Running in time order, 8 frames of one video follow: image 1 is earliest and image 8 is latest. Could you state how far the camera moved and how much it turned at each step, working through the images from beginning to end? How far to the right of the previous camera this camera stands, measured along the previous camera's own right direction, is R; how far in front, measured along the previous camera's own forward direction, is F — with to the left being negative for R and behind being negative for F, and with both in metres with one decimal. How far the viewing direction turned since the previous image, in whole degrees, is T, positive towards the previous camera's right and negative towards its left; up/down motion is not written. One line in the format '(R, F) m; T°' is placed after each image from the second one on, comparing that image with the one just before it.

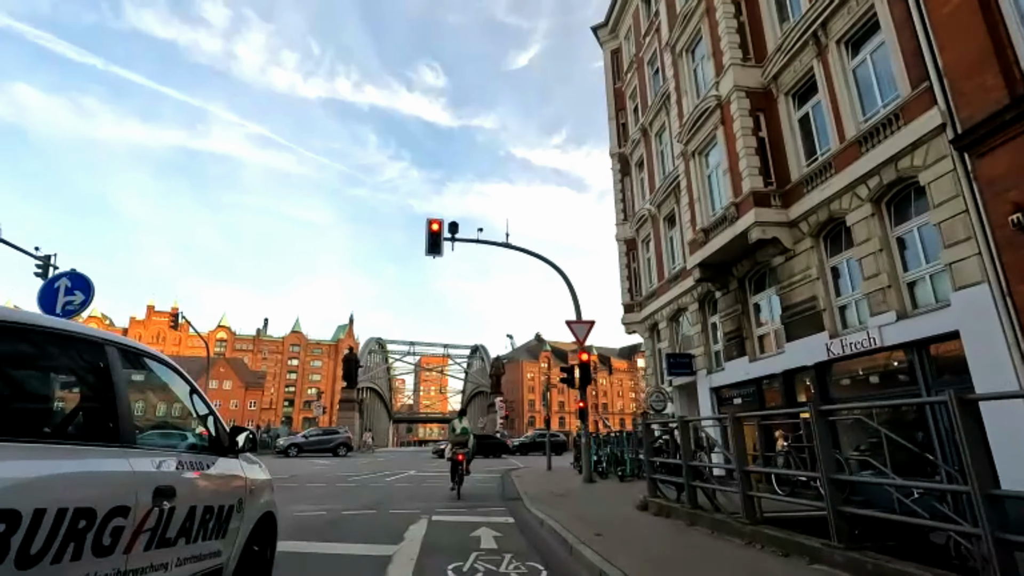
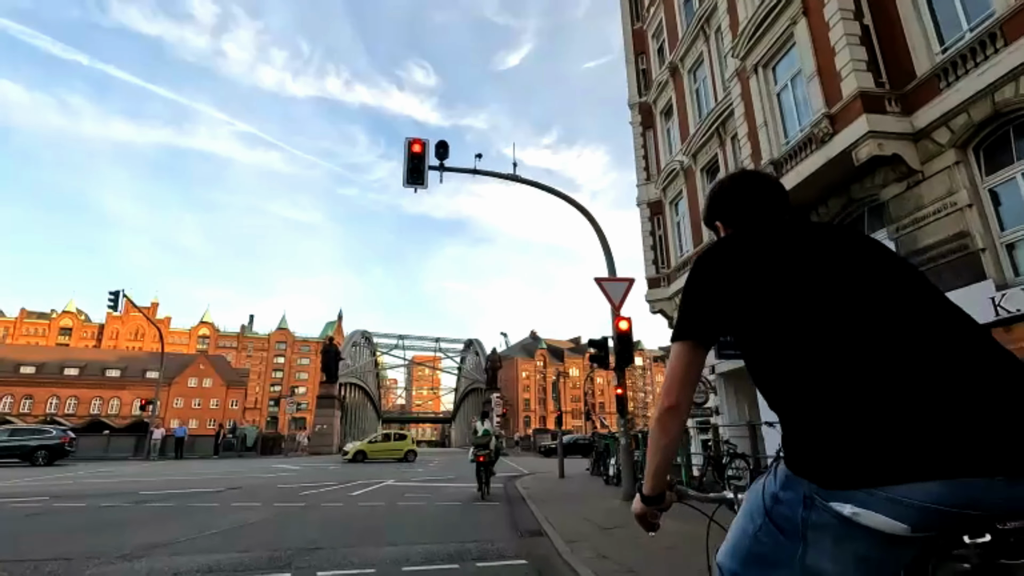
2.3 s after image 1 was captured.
(-0.3, +3.7) m; +1°
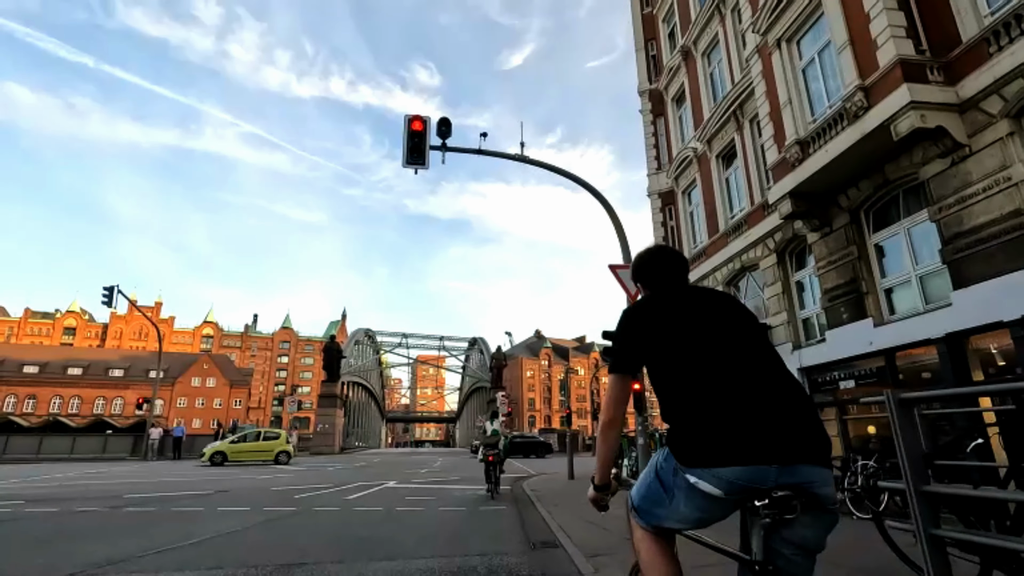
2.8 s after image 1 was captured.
(-0.1, +0.7) m; 0°
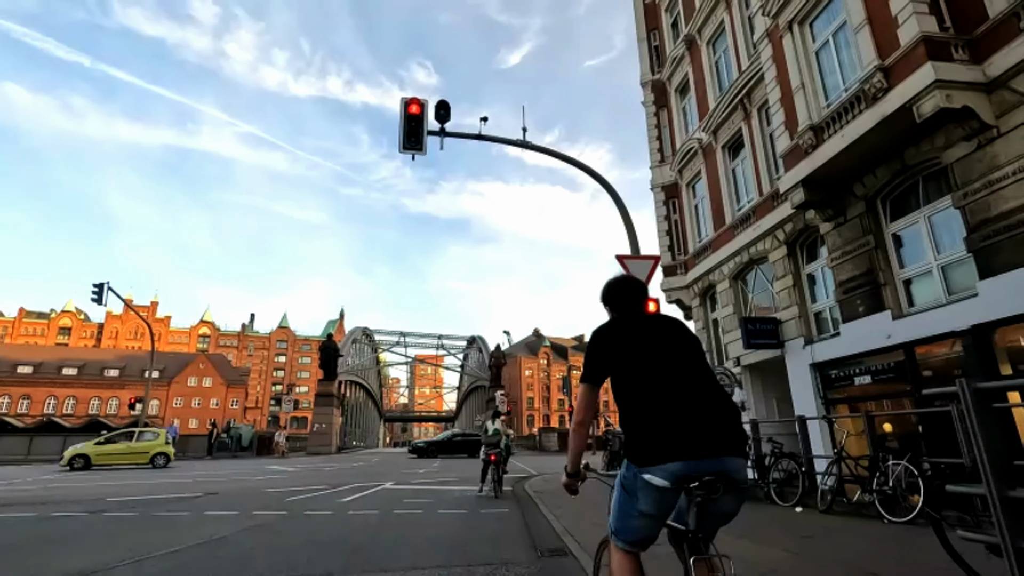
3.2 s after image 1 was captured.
(-0.1, +0.4) m; 0°
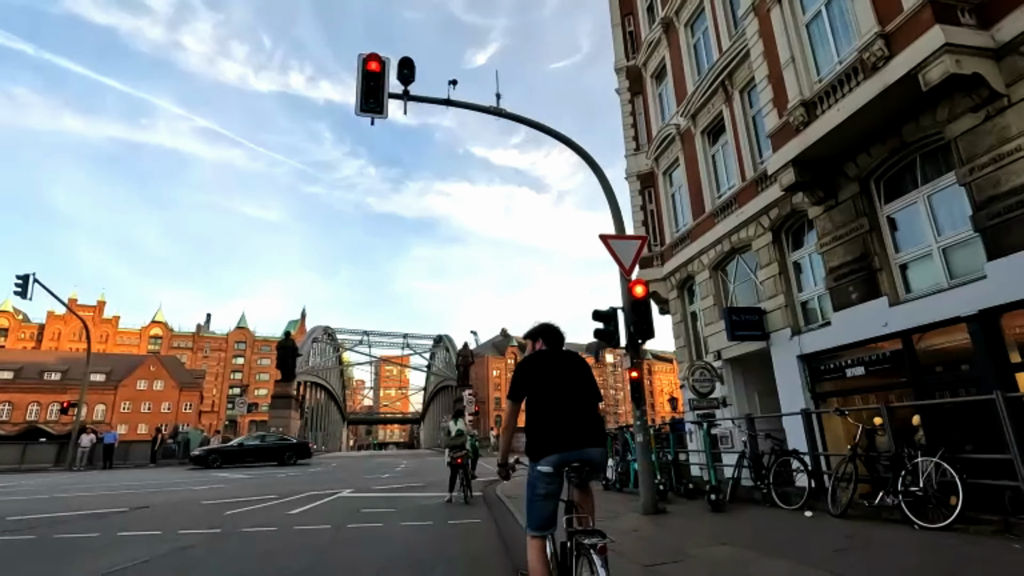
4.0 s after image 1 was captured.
(-0.1, +0.9) m; +4°
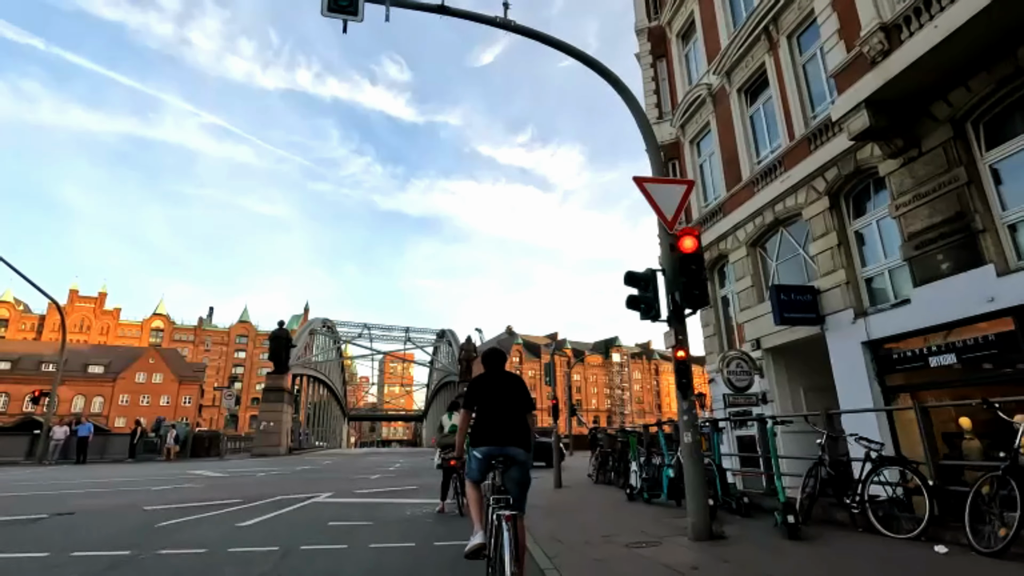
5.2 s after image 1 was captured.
(0.0, +1.7) m; -1°
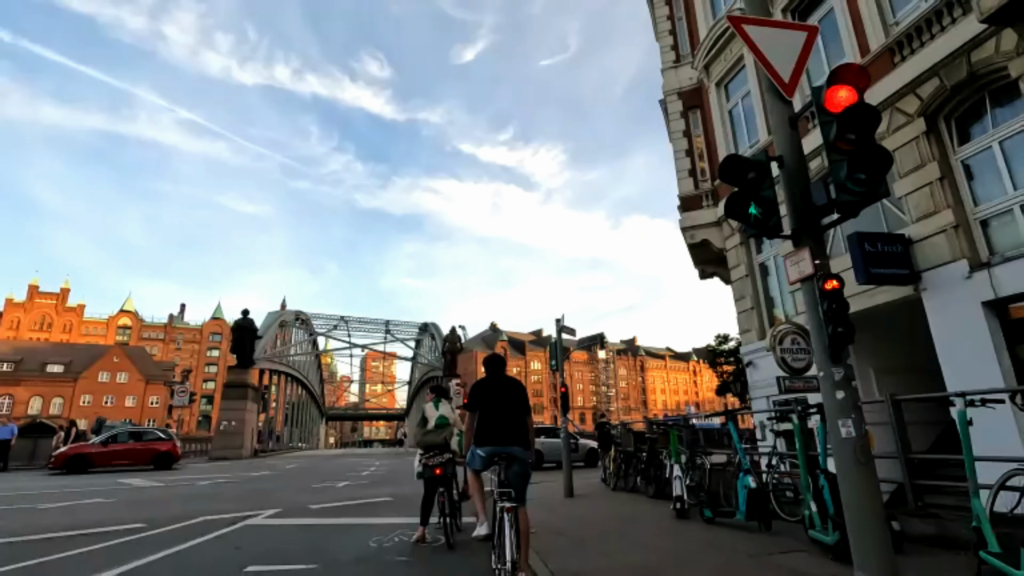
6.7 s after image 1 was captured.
(-0.3, +2.4) m; +2°
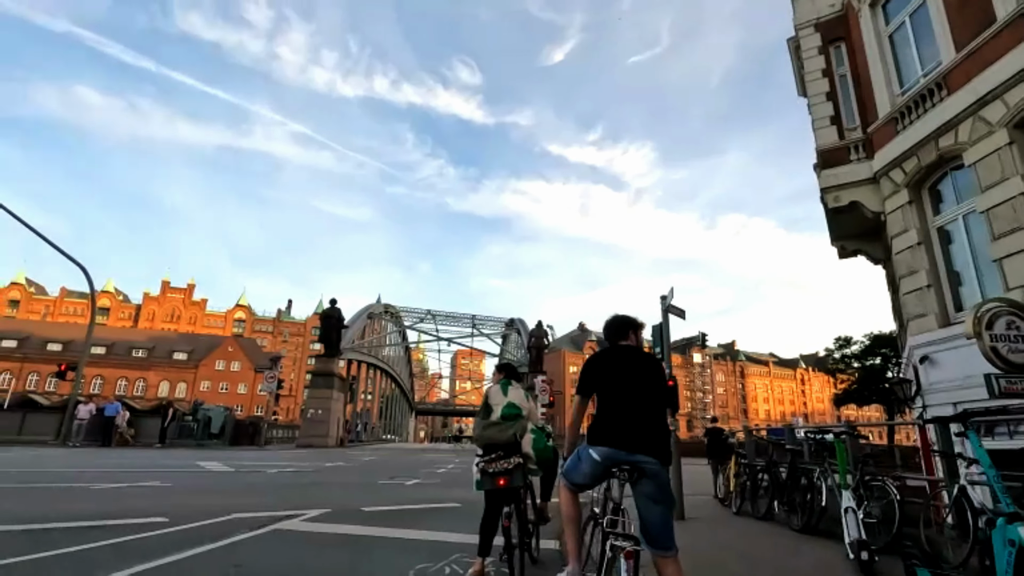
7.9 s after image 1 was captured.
(-0.1, +1.7) m; -9°
